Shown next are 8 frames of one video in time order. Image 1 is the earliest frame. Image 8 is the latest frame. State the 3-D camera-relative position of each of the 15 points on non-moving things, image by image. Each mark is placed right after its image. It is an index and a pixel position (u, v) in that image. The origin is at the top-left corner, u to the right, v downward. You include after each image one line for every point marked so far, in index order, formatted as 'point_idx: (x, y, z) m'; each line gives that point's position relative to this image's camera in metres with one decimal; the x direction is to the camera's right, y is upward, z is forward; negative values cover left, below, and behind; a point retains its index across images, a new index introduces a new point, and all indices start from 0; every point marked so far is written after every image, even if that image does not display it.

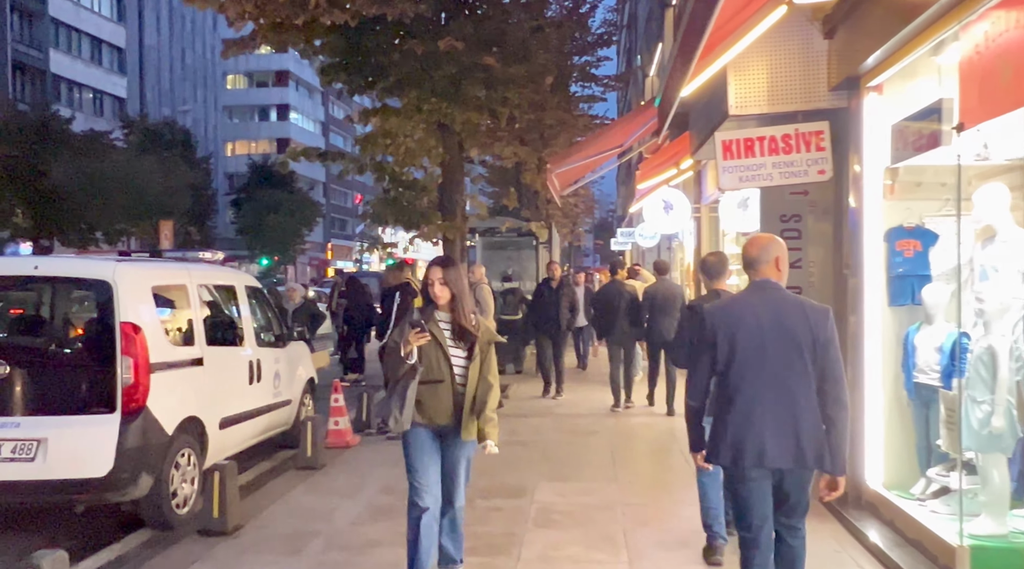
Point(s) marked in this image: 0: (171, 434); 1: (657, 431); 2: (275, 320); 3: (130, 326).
0: (-2.3, -1.0, +6.3) m
1: (+1.5, -1.6, +10.0) m
2: (-2.2, -0.3, +8.5) m
3: (-2.4, -0.3, +6.0) m
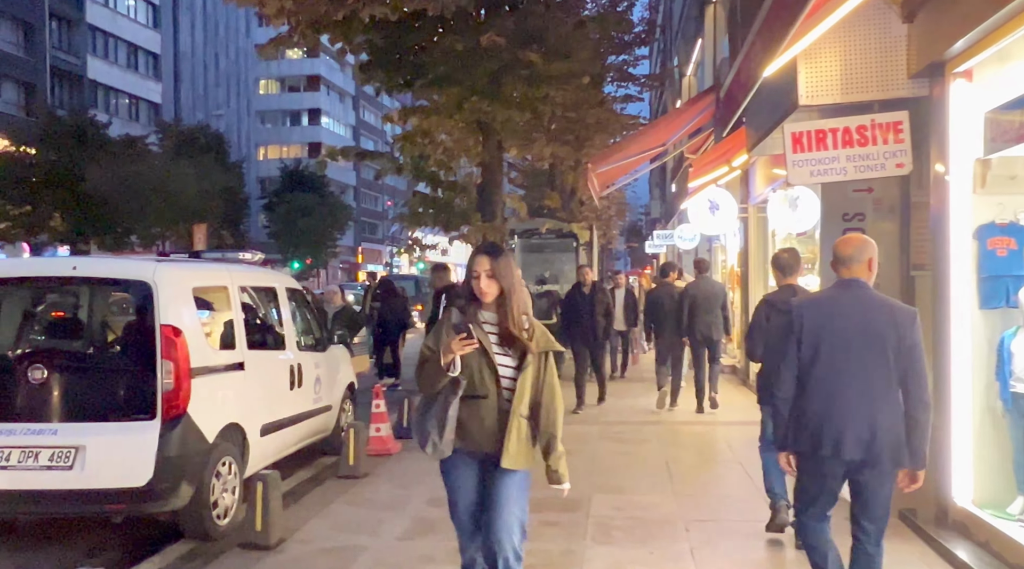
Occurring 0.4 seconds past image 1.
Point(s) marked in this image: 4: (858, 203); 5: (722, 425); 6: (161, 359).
0: (-1.9, -1.0, +6.0) m
1: (+2.0, -1.6, +9.6) m
2: (-1.8, -0.3, +8.3) m
3: (-2.1, -0.3, +5.7) m
4: (+3.4, +0.8, +8.9) m
5: (+2.4, -1.6, +10.4) m
6: (-2.1, -0.5, +5.7) m
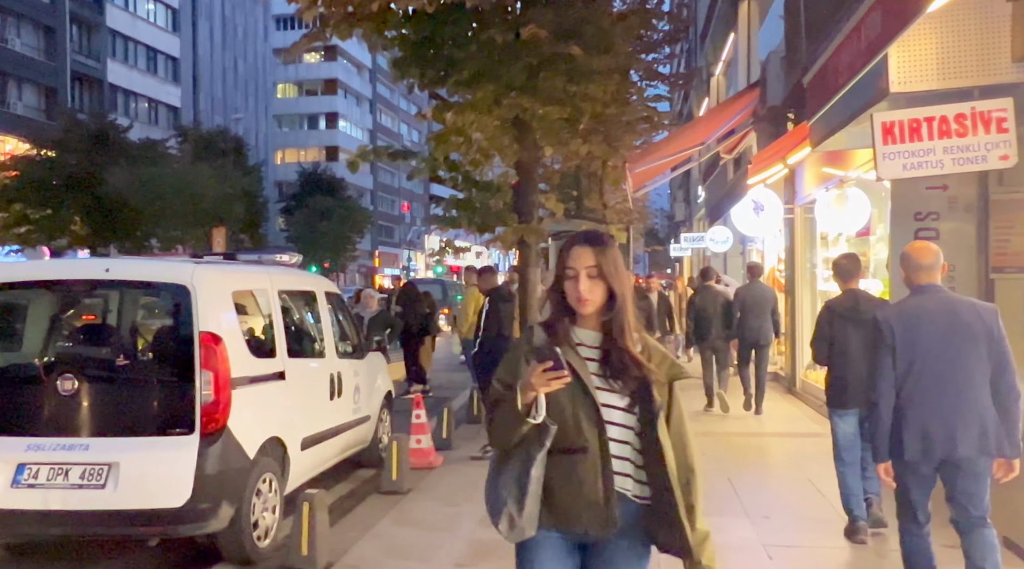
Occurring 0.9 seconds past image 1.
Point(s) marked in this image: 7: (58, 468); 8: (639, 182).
0: (-1.5, -1.0, +5.5) m
1: (+2.5, -1.6, +9.1) m
2: (-1.4, -0.4, +7.8) m
3: (-1.7, -0.3, +5.3) m
4: (+3.8, +0.8, +8.4) m
5: (+2.8, -1.6, +9.9) m
6: (-1.7, -0.5, +5.2) m
7: (-2.5, -1.0, +5.2) m
8: (+2.5, +2.0, +15.8) m
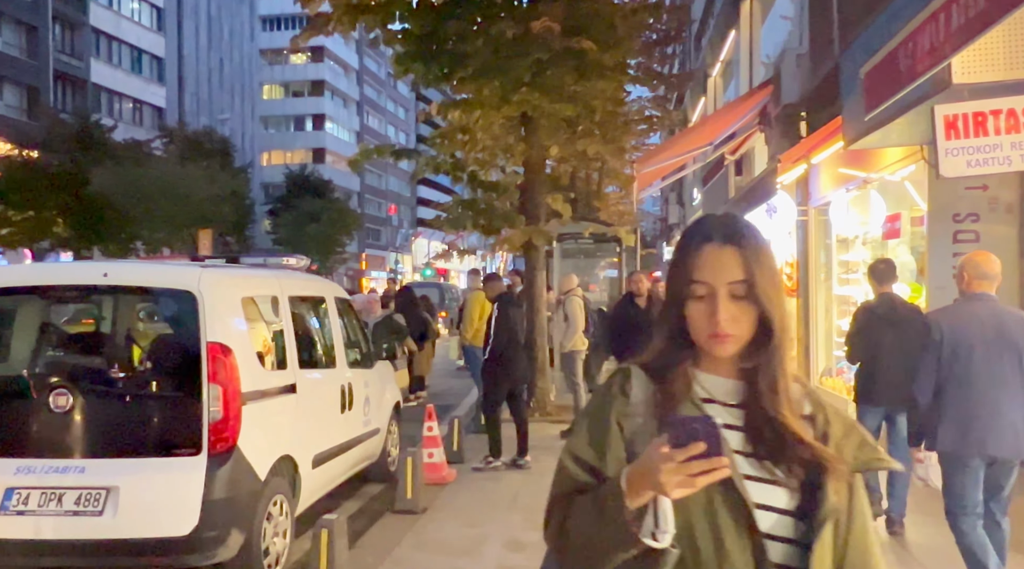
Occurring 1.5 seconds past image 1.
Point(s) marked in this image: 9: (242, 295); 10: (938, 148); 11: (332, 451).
0: (-1.3, -1.1, +5.1) m
1: (+2.6, -1.7, +8.7) m
2: (-1.2, -0.4, +7.4) m
3: (-1.5, -0.3, +4.8) m
4: (+4.0, +0.7, +8.1) m
5: (+2.9, -1.6, +9.5) m
6: (-1.5, -0.5, +4.8) m
7: (-2.3, -1.0, +4.7) m
8: (+2.5, +1.9, +15.4) m
9: (-1.5, -0.1, +5.3) m
10: (+2.4, +0.8, +5.4) m
11: (-1.2, -1.1, +6.3) m
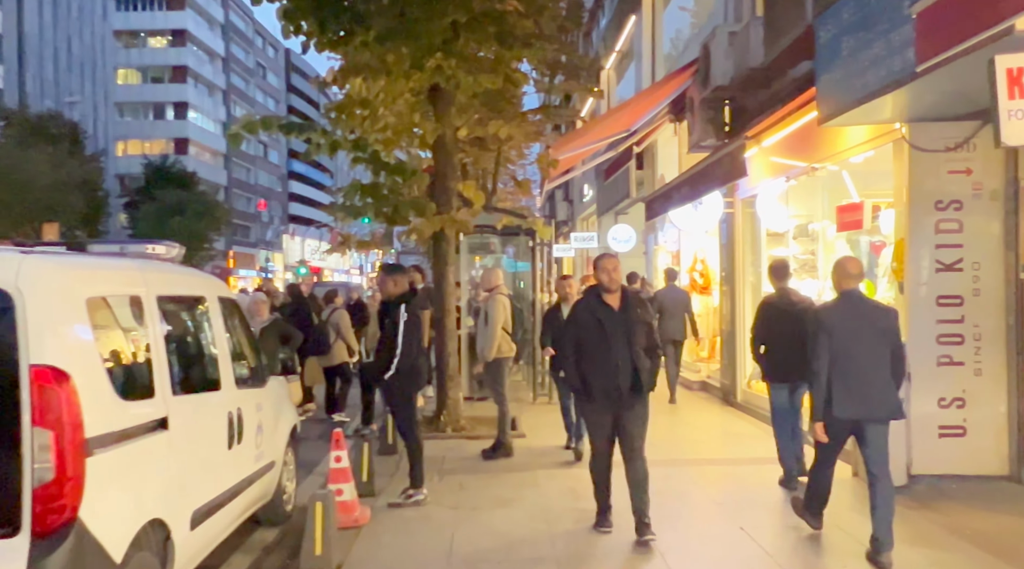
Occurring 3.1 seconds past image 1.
0: (-1.5, -1.0, +3.5) m
1: (+1.9, -1.6, +7.6) m
2: (-1.6, -0.4, +5.8) m
3: (-1.6, -0.3, +3.3) m
4: (+3.4, +0.8, +7.2) m
5: (+2.2, -1.6, +8.5) m
6: (-1.6, -0.5, +3.2) m
7: (-2.4, -1.0, +3.0) m
8: (+0.9, +1.9, +14.2) m
9: (-1.7, 0.0, +3.7) m
10: (+2.2, +0.8, +4.3) m
11: (-1.5, -1.1, +4.7) m
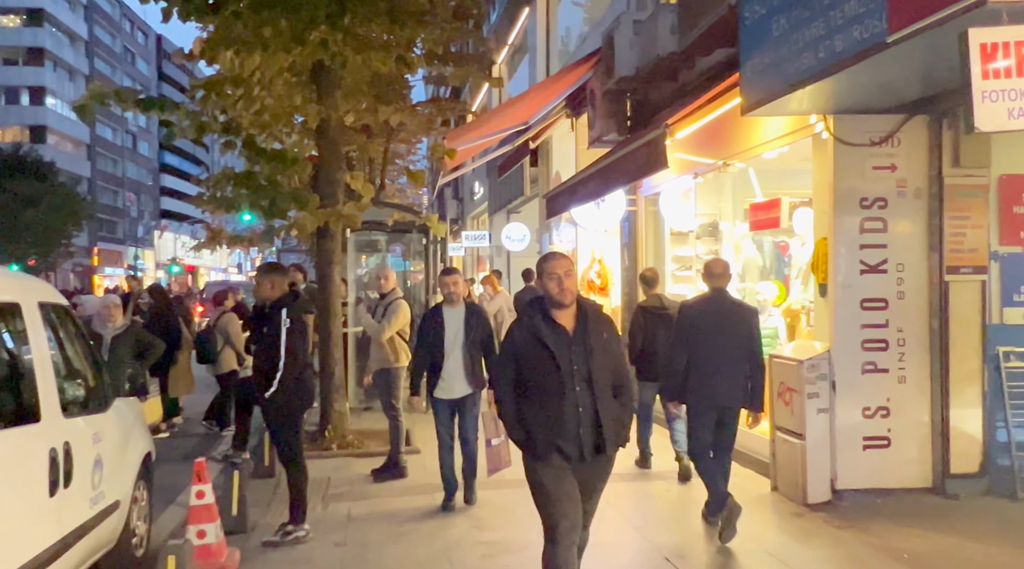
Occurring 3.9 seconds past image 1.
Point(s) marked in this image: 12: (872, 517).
0: (-1.7, -1.0, +2.5) m
1: (+1.2, -1.6, +7.0) m
2: (-2.2, -0.4, +4.8) m
3: (-1.8, -0.3, +2.3) m
4: (+2.6, +0.7, +6.8) m
5: (+1.3, -1.6, +7.9) m
6: (-1.8, -0.5, +2.2) m
7: (-2.6, -1.0, +1.9) m
8: (-0.7, +1.9, +13.5) m
9: (-1.9, 0.0, +2.7) m
10: (+1.9, +0.8, +3.8) m
11: (-1.9, -1.1, +3.7) m
12: (+2.5, -1.6, +6.5) m
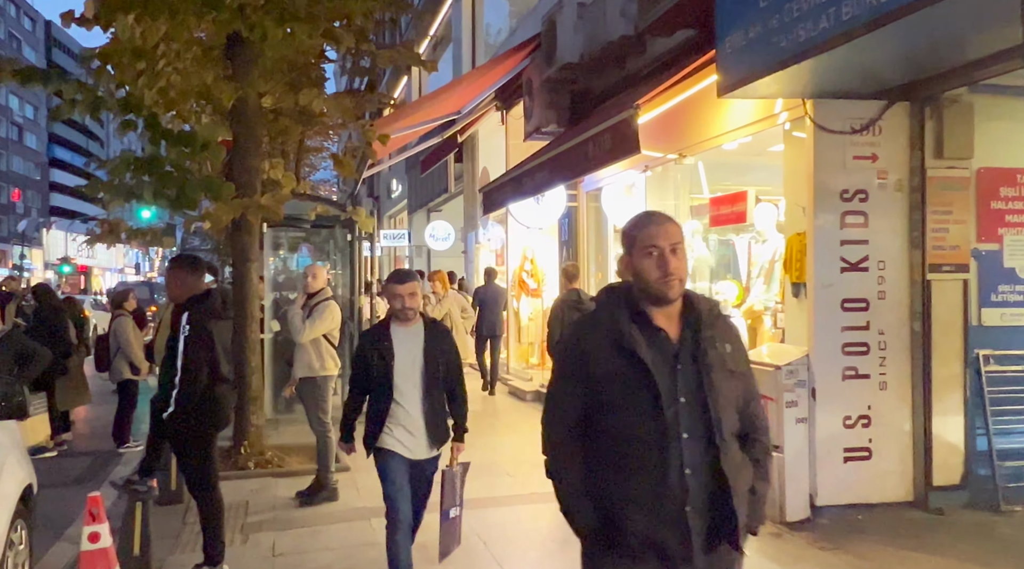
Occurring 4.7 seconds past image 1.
0: (-1.6, -1.0, +1.6) m
1: (+0.8, -1.6, +6.4) m
2: (-2.3, -0.4, +3.8) m
3: (-1.7, -0.3, +1.3) m
4: (+2.3, +0.7, +6.3) m
5: (+0.8, -1.6, +7.3) m
6: (-1.7, -0.5, +1.3) m
7: (-2.4, -1.0, +0.9) m
8: (-1.6, +1.9, +12.6) m
9: (-1.9, 0.0, +1.8) m
10: (+1.8, +0.8, +3.2) m
11: (-1.9, -1.1, +2.8) m
12: (+2.2, -1.6, +5.9) m
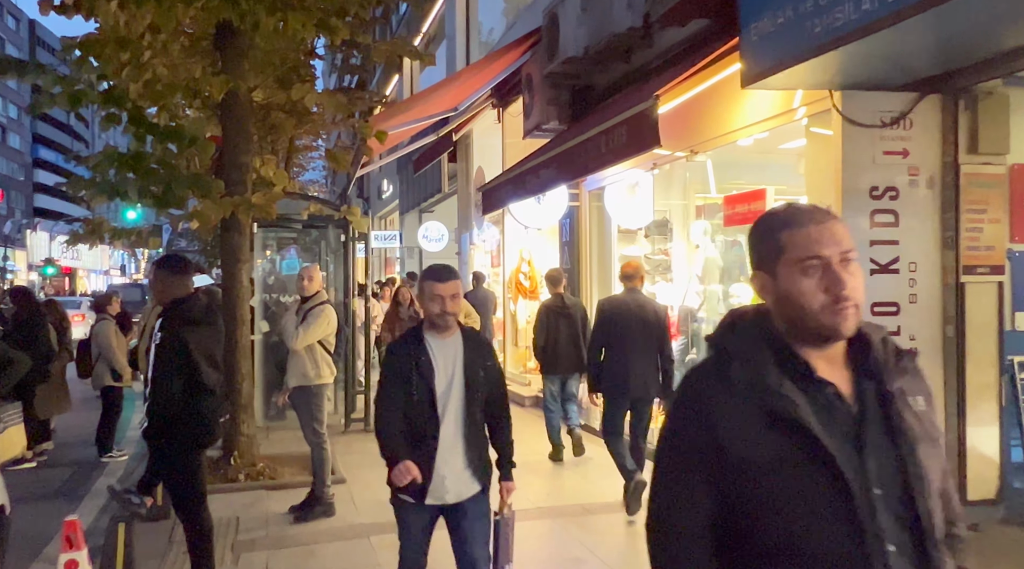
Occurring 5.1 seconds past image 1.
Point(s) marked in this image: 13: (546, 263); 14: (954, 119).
0: (-1.5, -1.0, +1.2) m
1: (+0.9, -1.7, +6.0) m
2: (-2.2, -0.4, +3.4) m
3: (-1.6, -0.3, +0.9) m
4: (+2.4, +0.7, +5.9) m
5: (+0.9, -1.6, +6.9) m
6: (-1.6, -0.5, +0.9) m
7: (-2.3, -1.0, +0.5) m
8: (-1.6, +1.9, +12.2) m
9: (-1.7, 0.0, +1.3) m
10: (+1.9, +0.8, +2.9) m
11: (-1.8, -1.1, +2.4) m
12: (+2.3, -1.6, +5.6) m
13: (+0.5, +0.3, +13.0) m
14: (+2.8, +1.1, +6.0) m
